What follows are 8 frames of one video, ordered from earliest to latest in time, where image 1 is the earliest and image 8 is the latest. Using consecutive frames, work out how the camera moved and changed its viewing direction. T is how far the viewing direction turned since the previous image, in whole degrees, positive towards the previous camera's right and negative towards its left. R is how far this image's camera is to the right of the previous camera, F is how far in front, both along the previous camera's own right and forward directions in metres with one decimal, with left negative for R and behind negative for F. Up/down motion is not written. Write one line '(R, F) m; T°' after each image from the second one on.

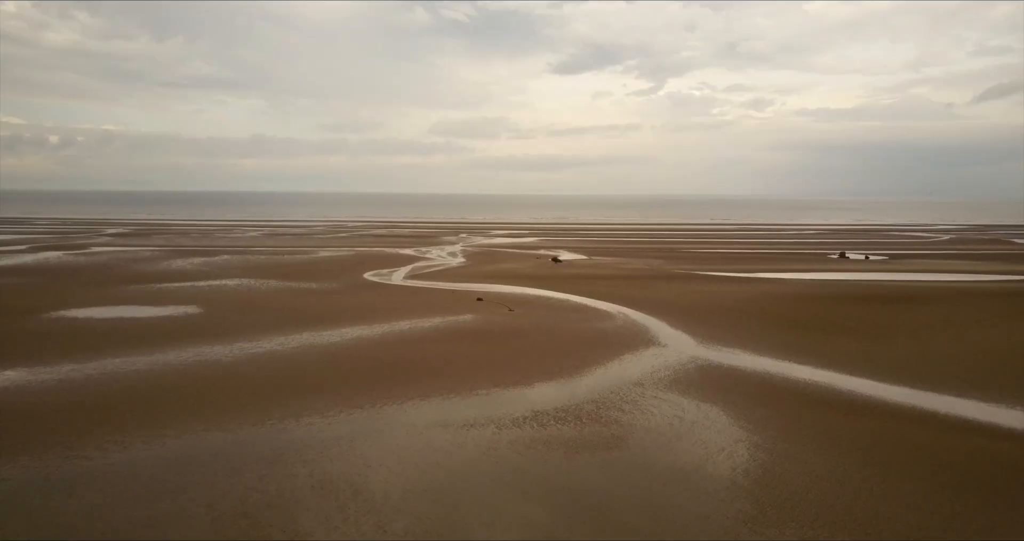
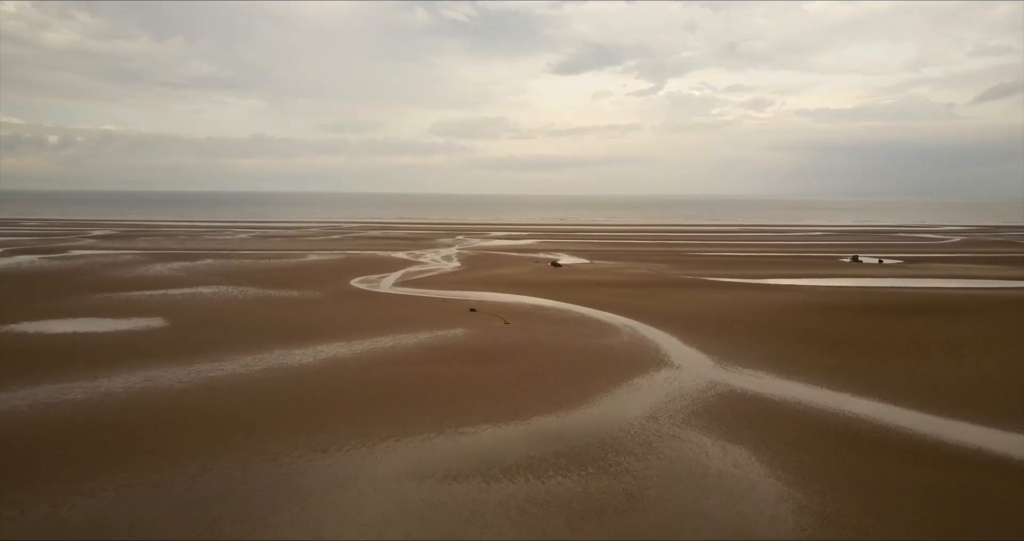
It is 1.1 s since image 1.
(+0.1, +1.6) m; 0°
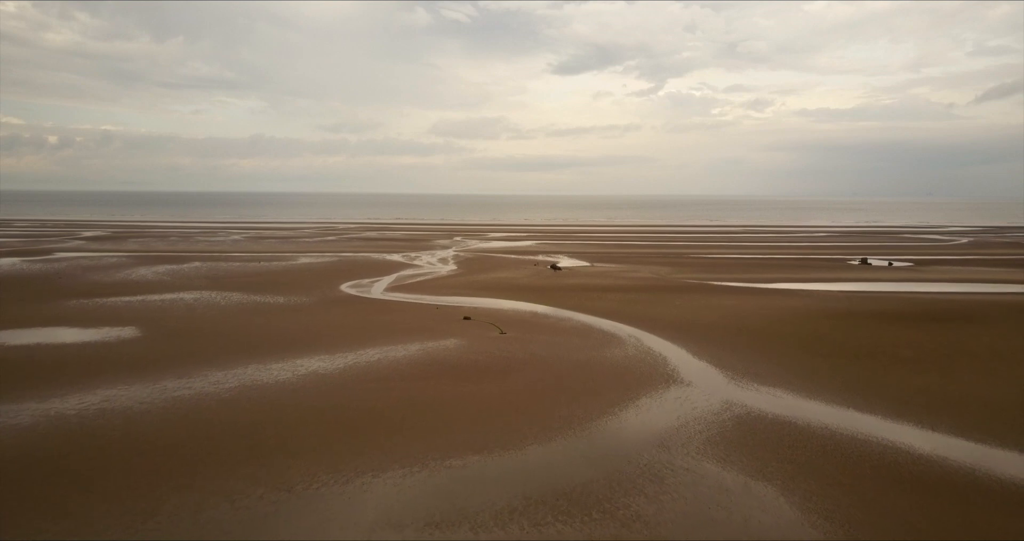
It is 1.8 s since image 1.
(+0.1, +1.0) m; 0°
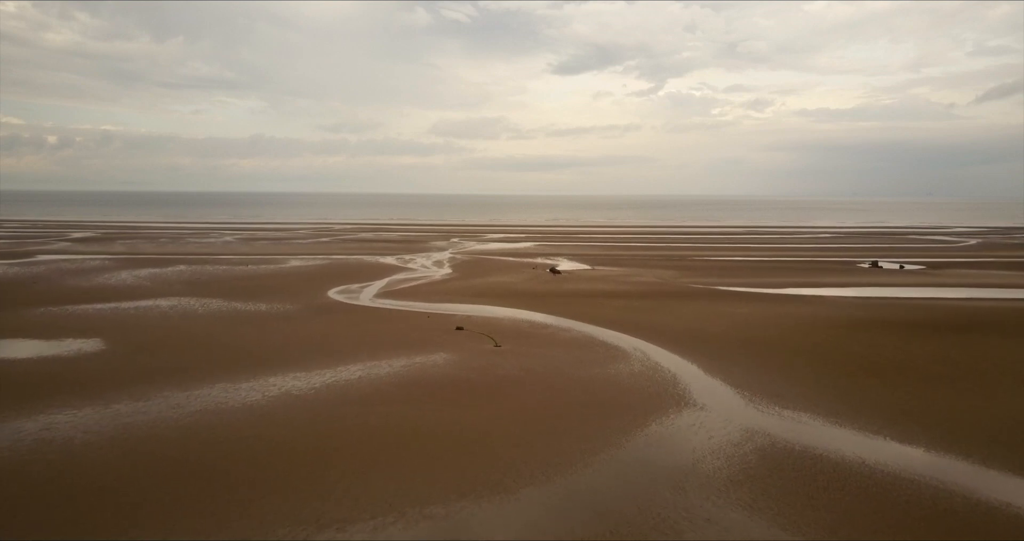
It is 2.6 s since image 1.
(+0.1, +1.2) m; 0°
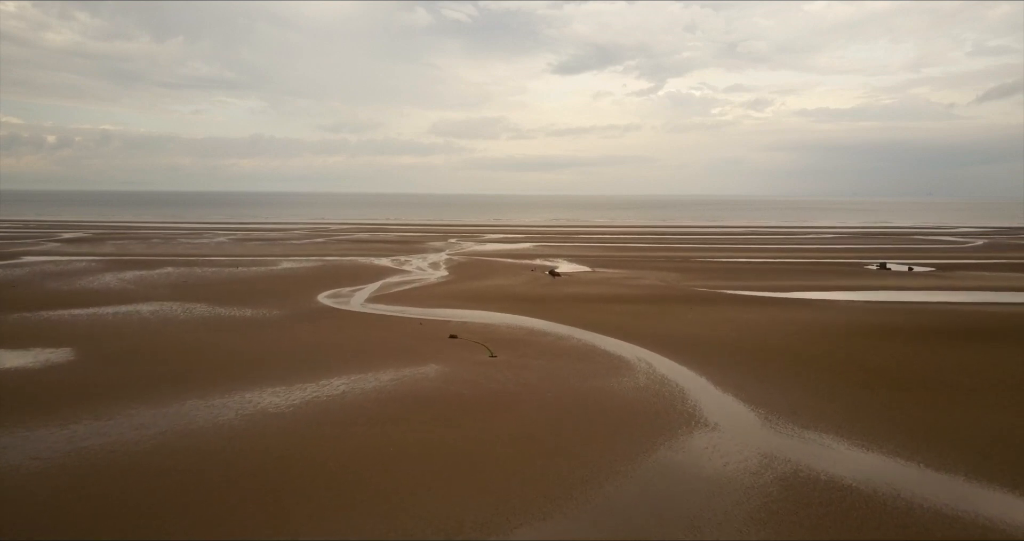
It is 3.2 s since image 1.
(+0.1, +0.9) m; 0°
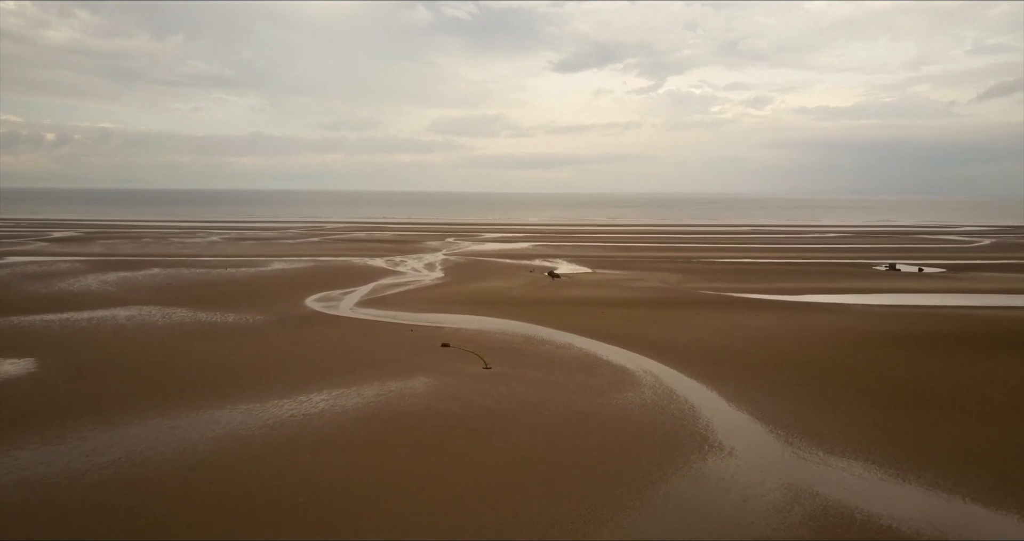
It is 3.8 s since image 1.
(+0.1, +0.9) m; 0°
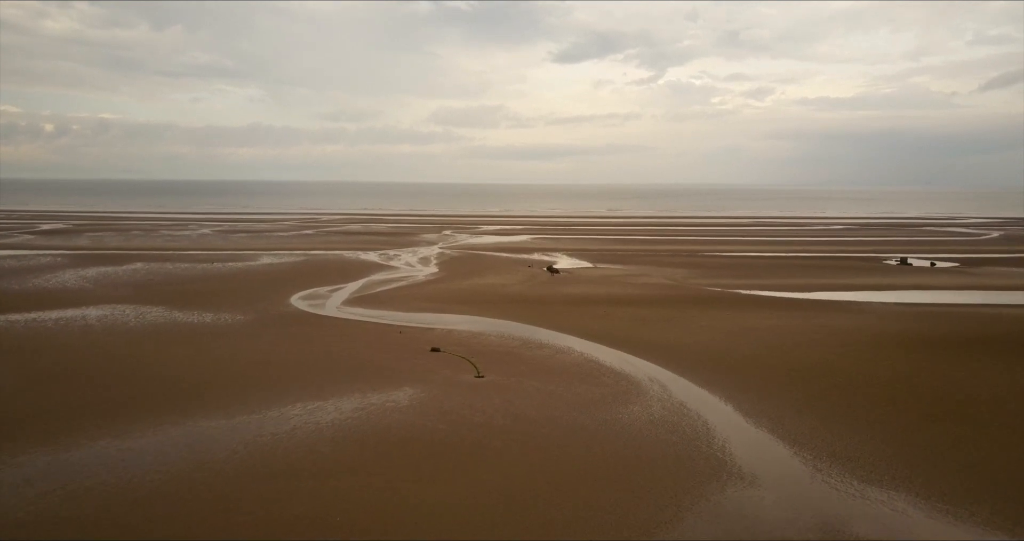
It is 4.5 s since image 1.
(+0.1, +1.1) m; 0°
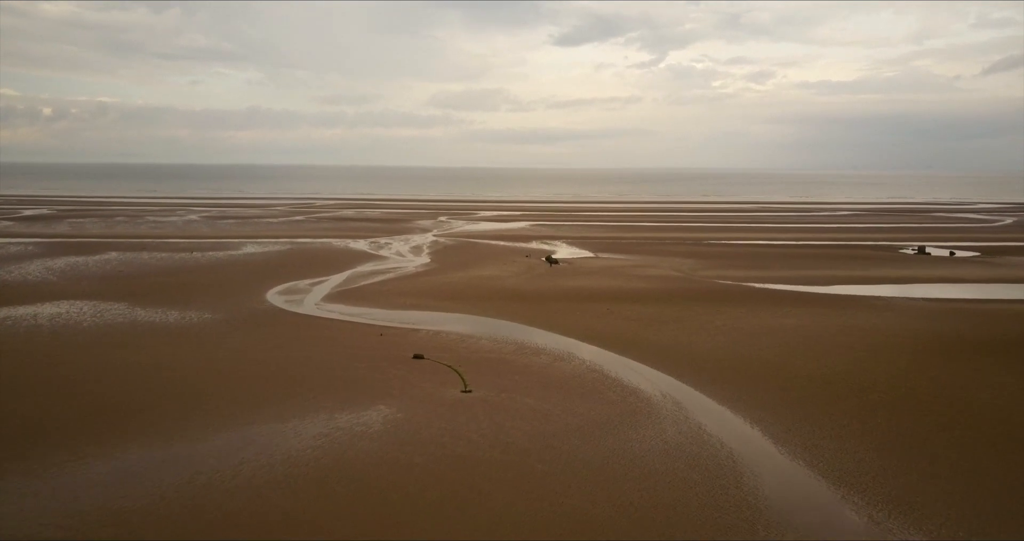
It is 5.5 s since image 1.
(+0.2, +1.5) m; 0°
